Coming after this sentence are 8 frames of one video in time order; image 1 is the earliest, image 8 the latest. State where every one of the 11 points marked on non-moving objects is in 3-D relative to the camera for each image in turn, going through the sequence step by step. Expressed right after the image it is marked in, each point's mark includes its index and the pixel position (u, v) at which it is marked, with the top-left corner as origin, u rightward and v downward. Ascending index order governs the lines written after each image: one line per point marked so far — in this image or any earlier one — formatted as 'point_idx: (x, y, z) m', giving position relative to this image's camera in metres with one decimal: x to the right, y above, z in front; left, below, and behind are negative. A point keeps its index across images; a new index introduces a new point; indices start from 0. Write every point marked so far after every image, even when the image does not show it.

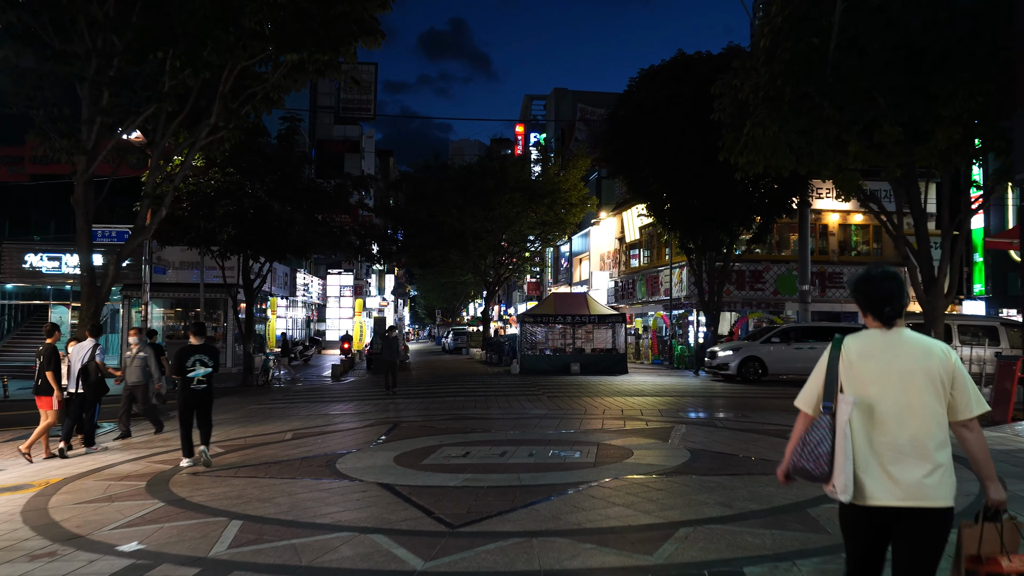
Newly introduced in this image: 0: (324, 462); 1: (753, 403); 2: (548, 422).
0: (-1.8, -1.7, +8.2) m
1: (+4.1, -2.0, +14.9) m
2: (+0.4, -1.8, +11.5) m
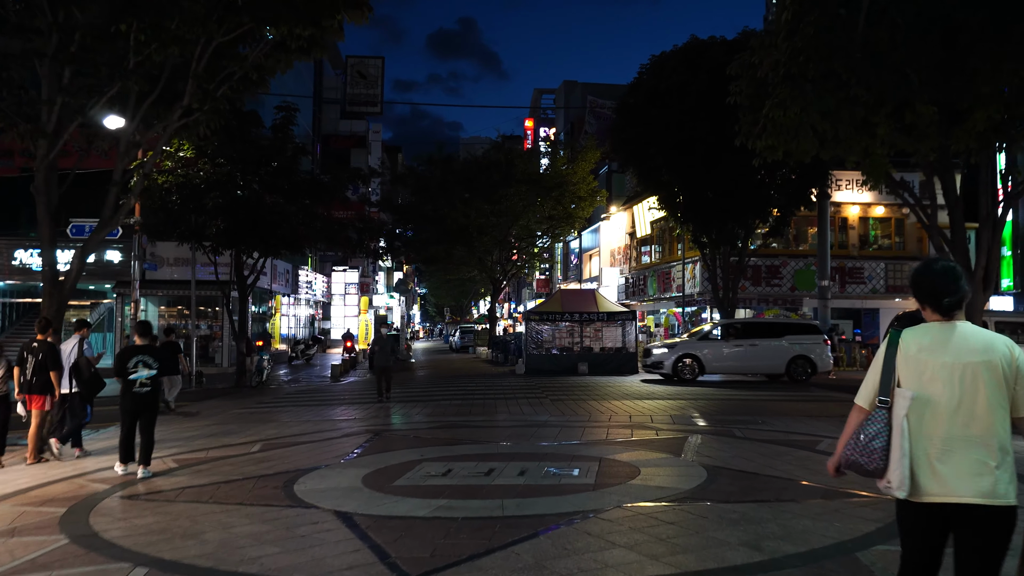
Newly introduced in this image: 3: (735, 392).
0: (-1.9, -1.6, +7.1) m
1: (+4.0, -1.9, +13.7) m
2: (+0.4, -1.7, +10.3) m
3: (+4.4, -2.0, +16.9) m
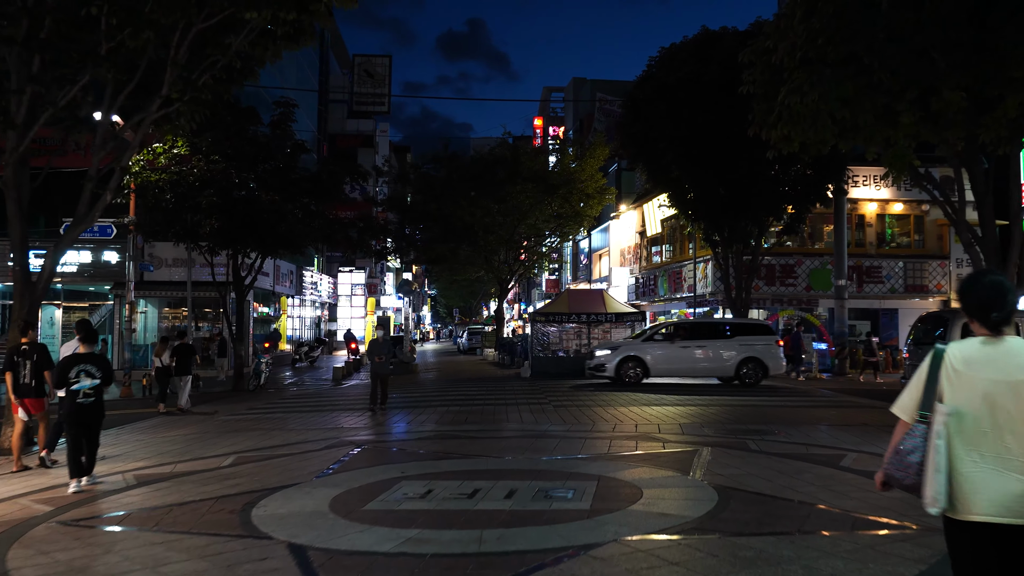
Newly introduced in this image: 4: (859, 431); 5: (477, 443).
0: (-2.0, -1.6, +6.4) m
1: (+4.0, -1.9, +12.8) m
2: (+0.3, -1.7, +9.5) m
3: (+4.4, -2.0, +16.1) m
4: (+4.2, -1.8, +10.7) m
5: (-0.4, -1.7, +9.9) m
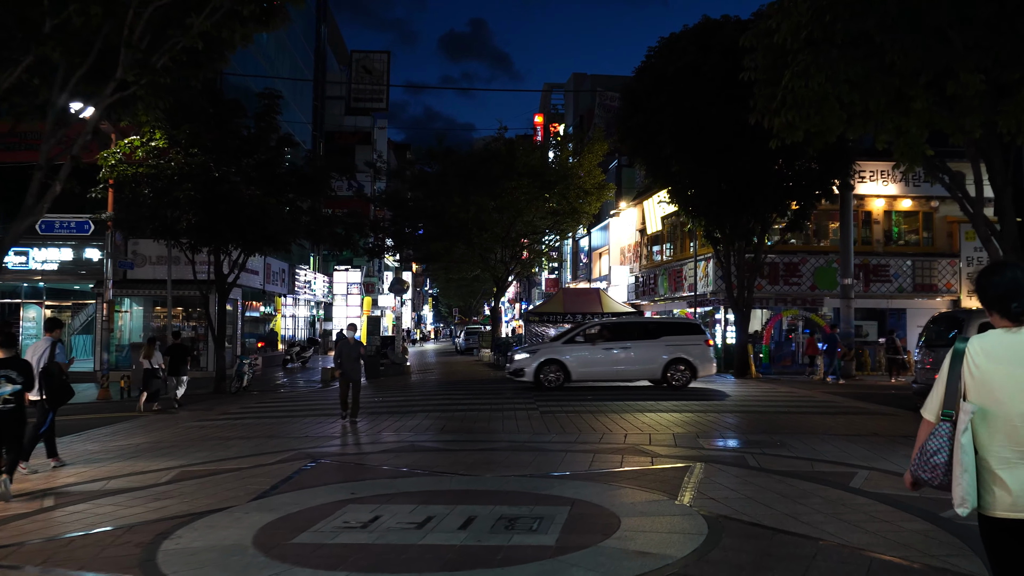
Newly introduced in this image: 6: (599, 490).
0: (-2.3, -1.6, +5.5) m
1: (+3.8, -1.8, +11.9) m
2: (+0.1, -1.6, +8.6) m
3: (+4.2, -2.0, +15.1) m
4: (+4.0, -1.7, +9.8) m
5: (-0.7, -1.7, +9.0) m
6: (+0.6, -1.5, +6.6) m
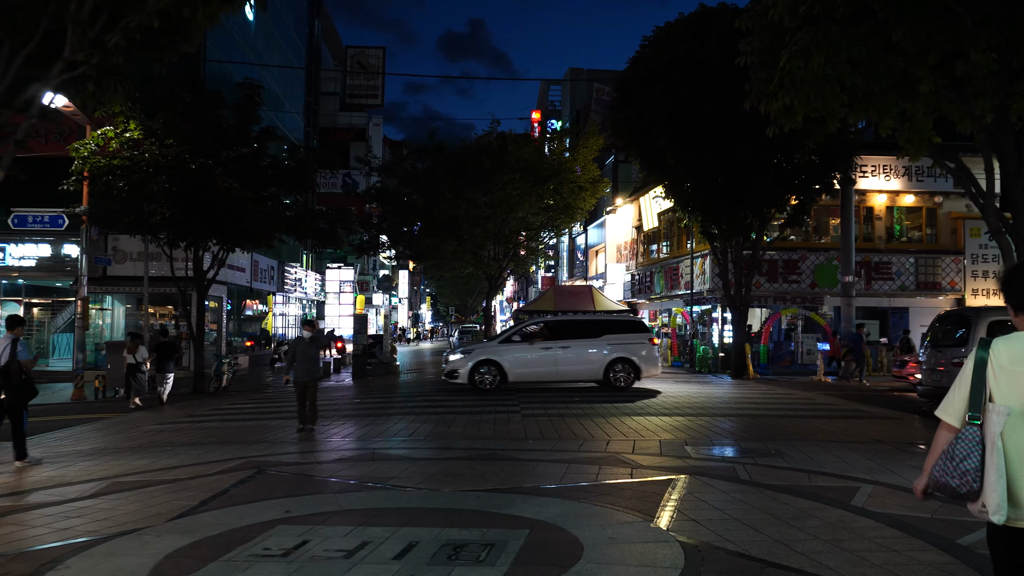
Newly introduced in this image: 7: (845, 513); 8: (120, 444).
0: (-2.5, -1.5, +4.7) m
1: (+3.5, -1.8, +11.1) m
2: (-0.2, -1.6, +7.8) m
3: (+3.9, -1.9, +14.4) m
4: (+3.7, -1.7, +9.0) m
5: (-1.0, -1.6, +8.2) m
6: (+0.4, -1.5, +5.8) m
7: (+2.2, -1.5, +5.7) m
8: (-4.8, -2.0, +10.8) m
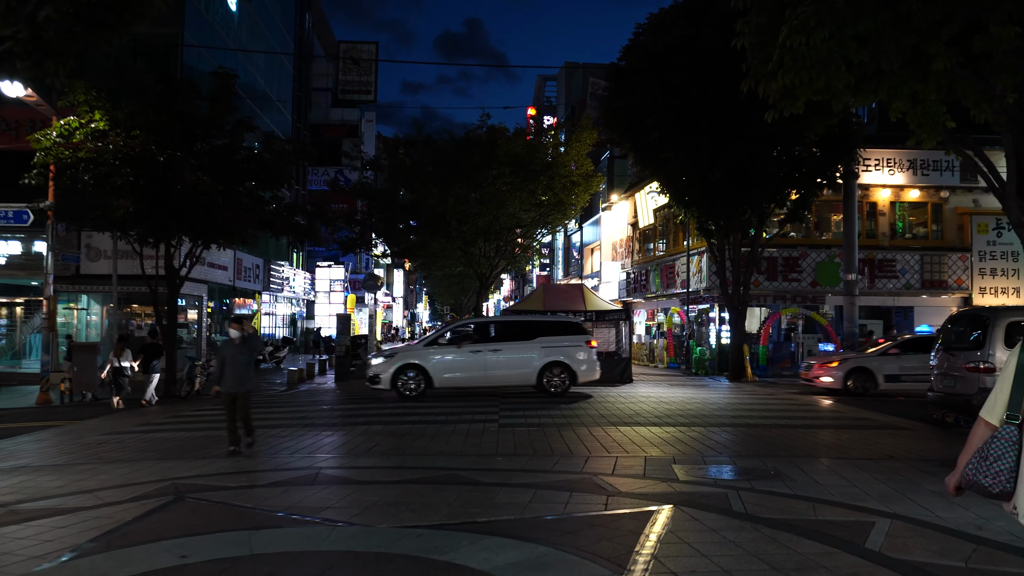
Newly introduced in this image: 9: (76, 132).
0: (-2.9, -1.5, +3.7) m
1: (+3.2, -1.8, +10.1) m
2: (-0.5, -1.6, +6.8) m
3: (+3.6, -1.9, +13.3) m
4: (+3.4, -1.7, +8.0) m
5: (-1.3, -1.6, +7.2) m
6: (0.0, -1.4, +4.8) m
7: (+1.9, -1.5, +4.7) m
8: (-5.1, -2.0, +9.8) m
9: (-9.6, +3.4, +19.3) m
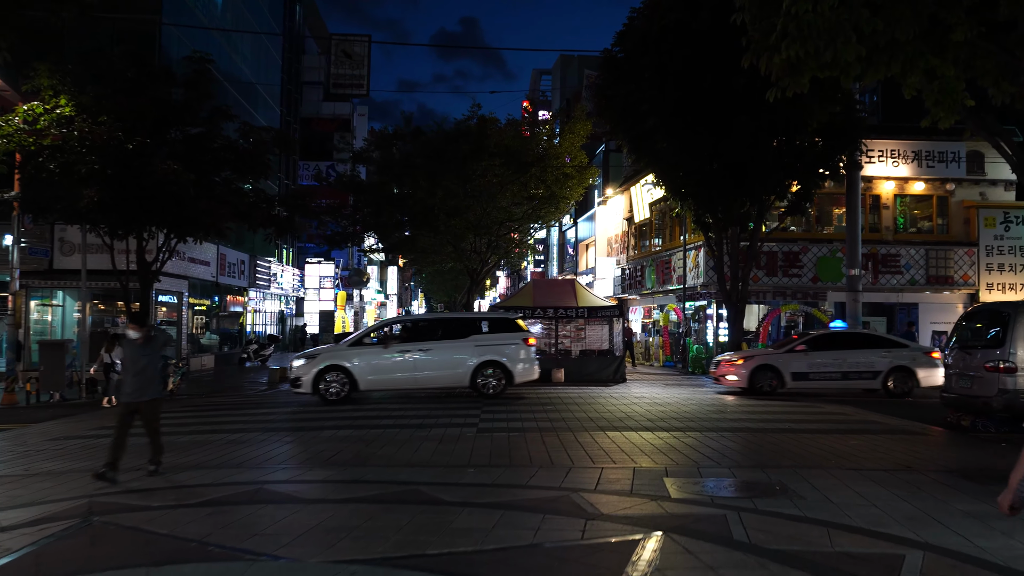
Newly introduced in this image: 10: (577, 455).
0: (-3.1, -1.4, +2.7) m
1: (+3.0, -1.7, +9.2) m
2: (-0.8, -1.5, +5.9) m
3: (+3.3, -1.8, +12.4) m
4: (+3.1, -1.6, +7.1) m
5: (-1.5, -1.5, +6.2) m
6: (-0.2, -1.4, +3.8) m
7: (+1.6, -1.4, +3.8) m
8: (-5.4, -1.9, +8.9) m
9: (-9.9, +3.6, +18.3) m
10: (+0.6, -1.6, +8.6) m
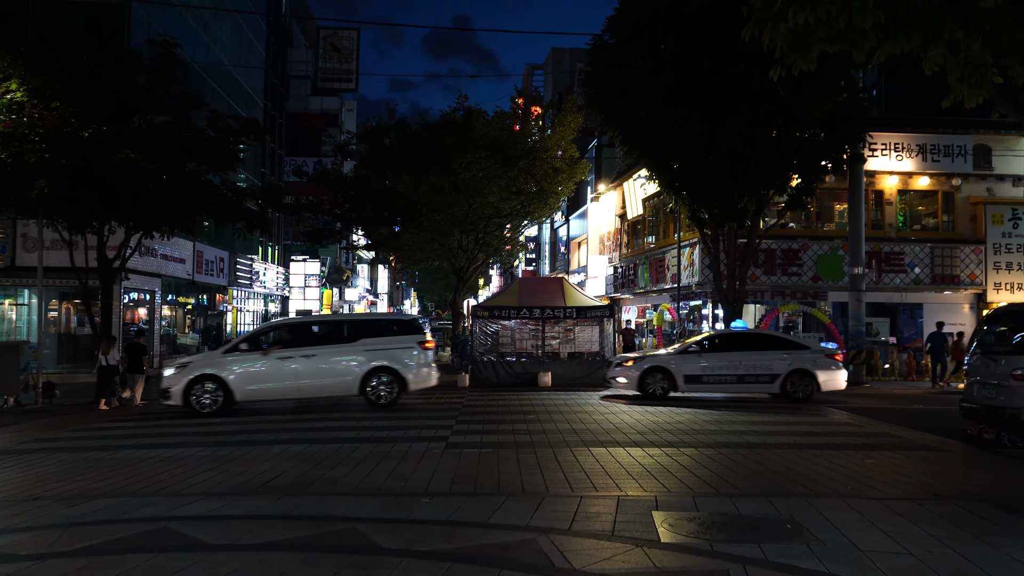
0: (-3.3, -1.4, +1.6) m
1: (+2.7, -1.7, +8.0) m
2: (-1.0, -1.5, +4.7) m
3: (+3.0, -1.8, +11.3) m
4: (+2.9, -1.6, +5.9) m
5: (-1.8, -1.5, +5.1) m
6: (-0.4, -1.4, +2.7) m
7: (+1.4, -1.4, +2.6) m
8: (-5.7, -1.8, +7.7) m
9: (-10.2, +3.6, +17.1) m
10: (+0.3, -1.6, +7.4) m
